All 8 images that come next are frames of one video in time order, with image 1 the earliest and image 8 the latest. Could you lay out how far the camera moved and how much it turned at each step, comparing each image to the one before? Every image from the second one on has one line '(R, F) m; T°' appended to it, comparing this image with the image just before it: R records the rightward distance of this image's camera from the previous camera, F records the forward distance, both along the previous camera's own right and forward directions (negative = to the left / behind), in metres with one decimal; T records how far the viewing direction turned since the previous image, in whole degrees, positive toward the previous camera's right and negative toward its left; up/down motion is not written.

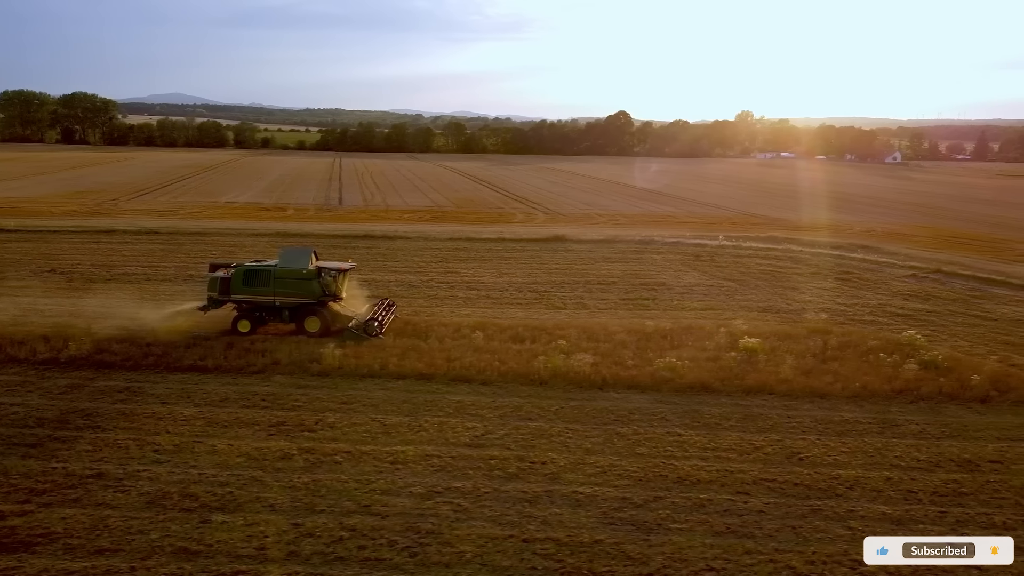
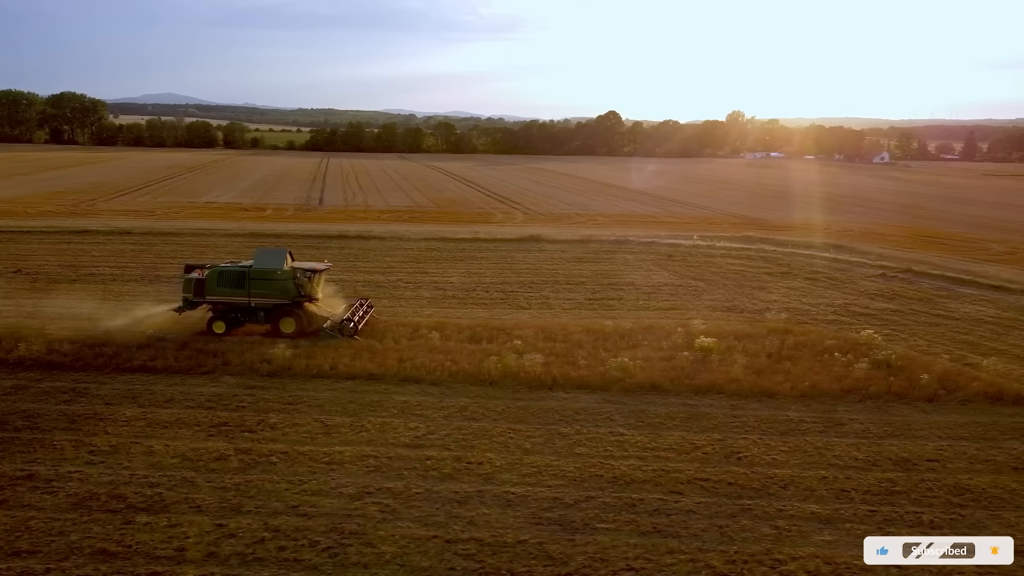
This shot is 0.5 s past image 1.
(+0.6, 0.0) m; 0°
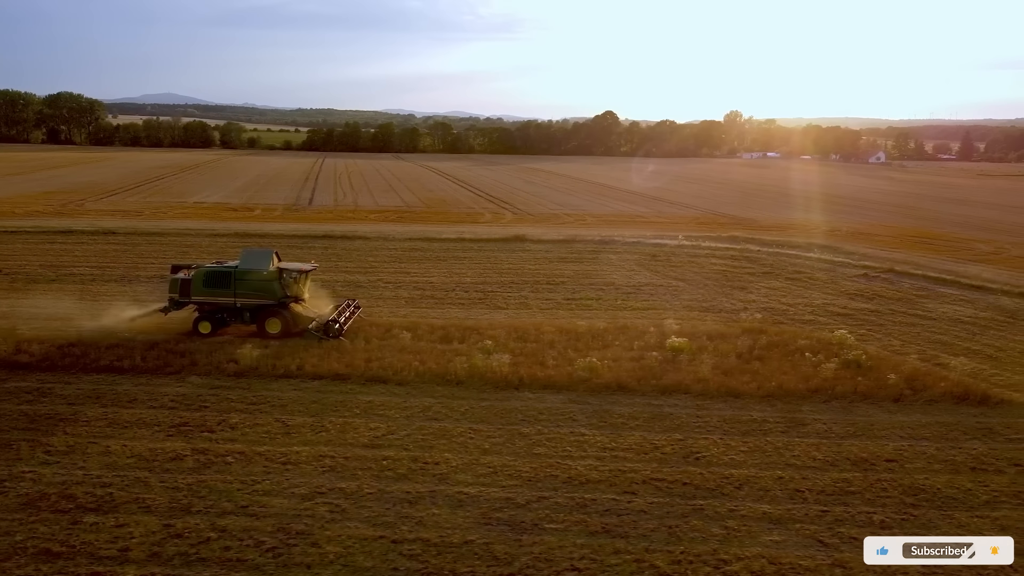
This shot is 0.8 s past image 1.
(+0.5, 0.0) m; 0°
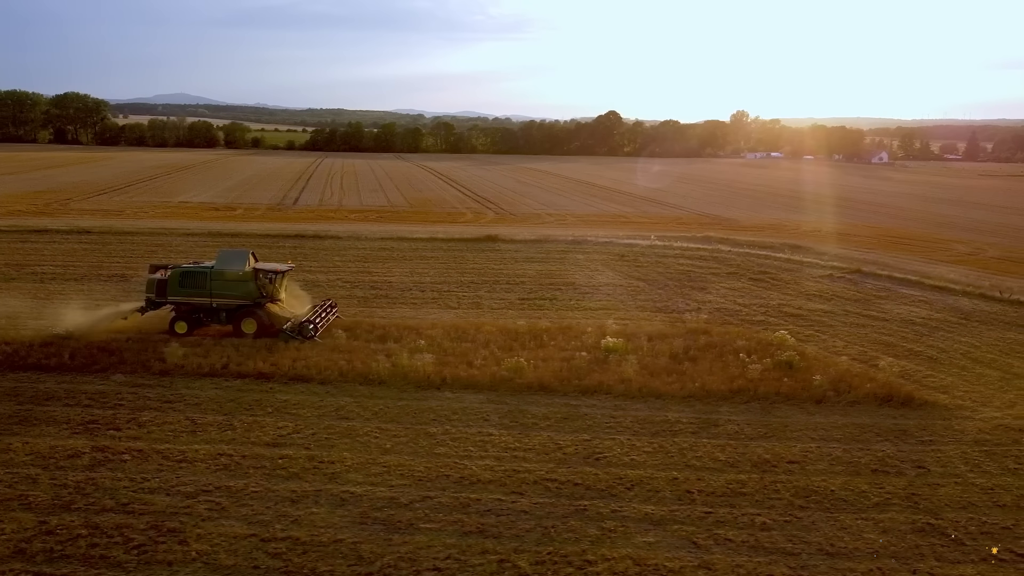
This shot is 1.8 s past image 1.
(+1.2, 0.0) m; -1°
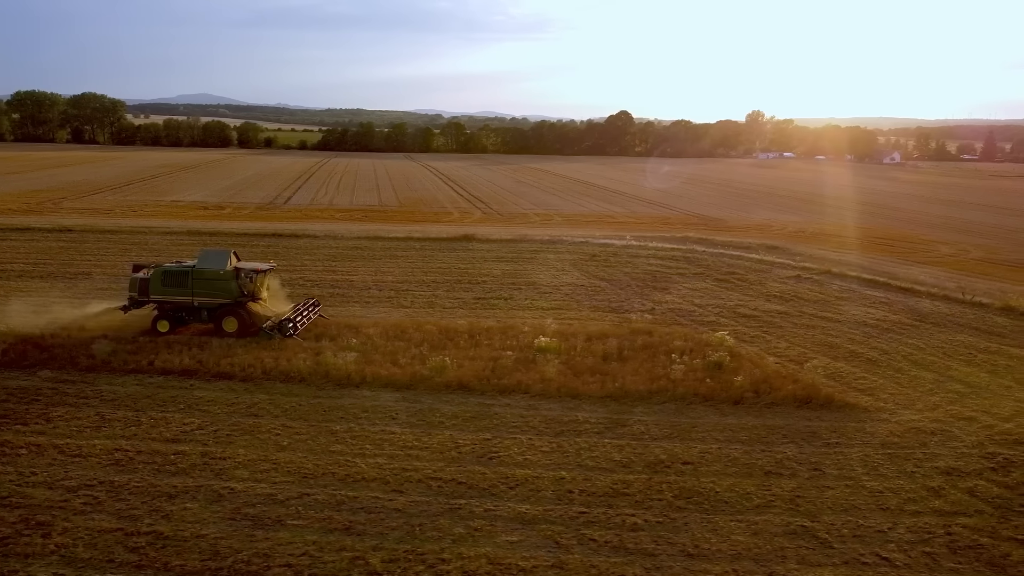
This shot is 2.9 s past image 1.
(+1.4, 0.0) m; -1°
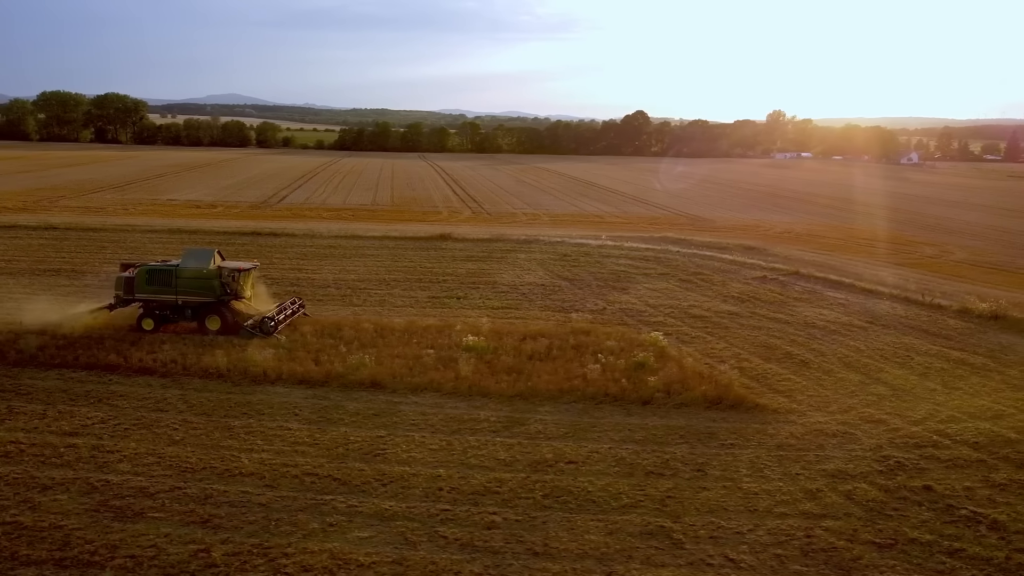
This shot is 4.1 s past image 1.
(+1.5, 0.0) m; -2°
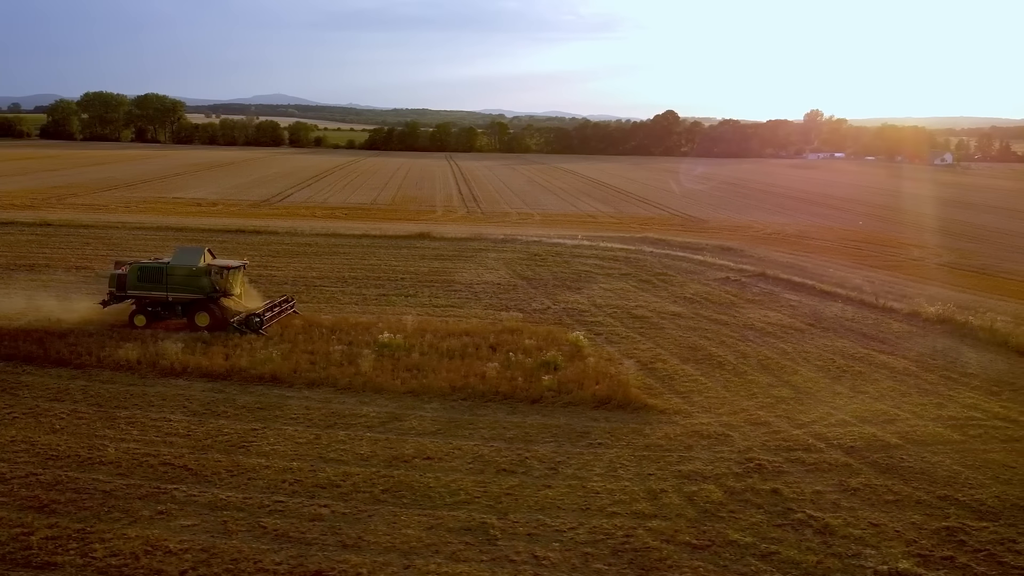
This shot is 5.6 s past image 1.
(+2.0, 0.0) m; -3°
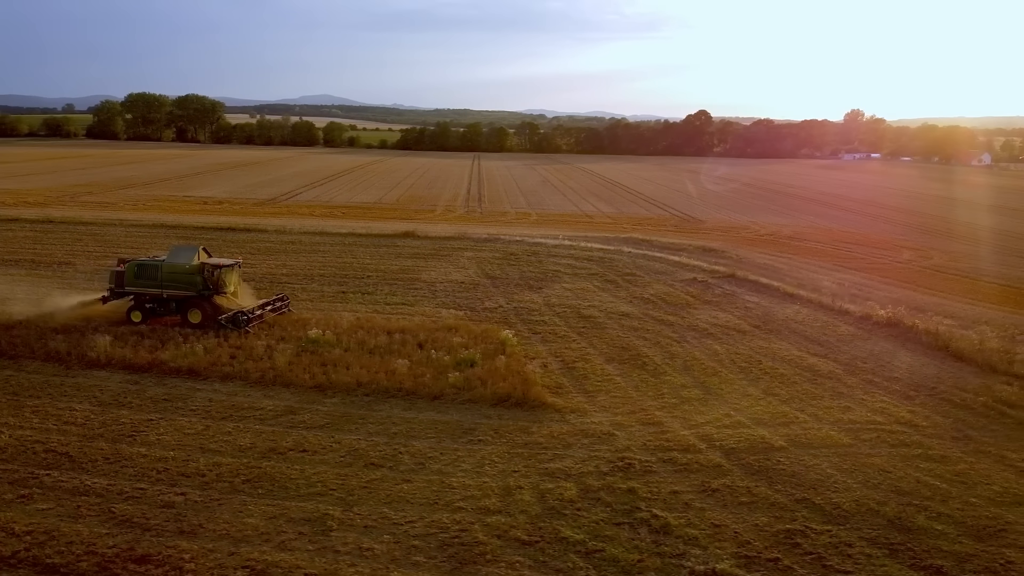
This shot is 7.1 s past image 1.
(+1.8, -0.1) m; -3°
